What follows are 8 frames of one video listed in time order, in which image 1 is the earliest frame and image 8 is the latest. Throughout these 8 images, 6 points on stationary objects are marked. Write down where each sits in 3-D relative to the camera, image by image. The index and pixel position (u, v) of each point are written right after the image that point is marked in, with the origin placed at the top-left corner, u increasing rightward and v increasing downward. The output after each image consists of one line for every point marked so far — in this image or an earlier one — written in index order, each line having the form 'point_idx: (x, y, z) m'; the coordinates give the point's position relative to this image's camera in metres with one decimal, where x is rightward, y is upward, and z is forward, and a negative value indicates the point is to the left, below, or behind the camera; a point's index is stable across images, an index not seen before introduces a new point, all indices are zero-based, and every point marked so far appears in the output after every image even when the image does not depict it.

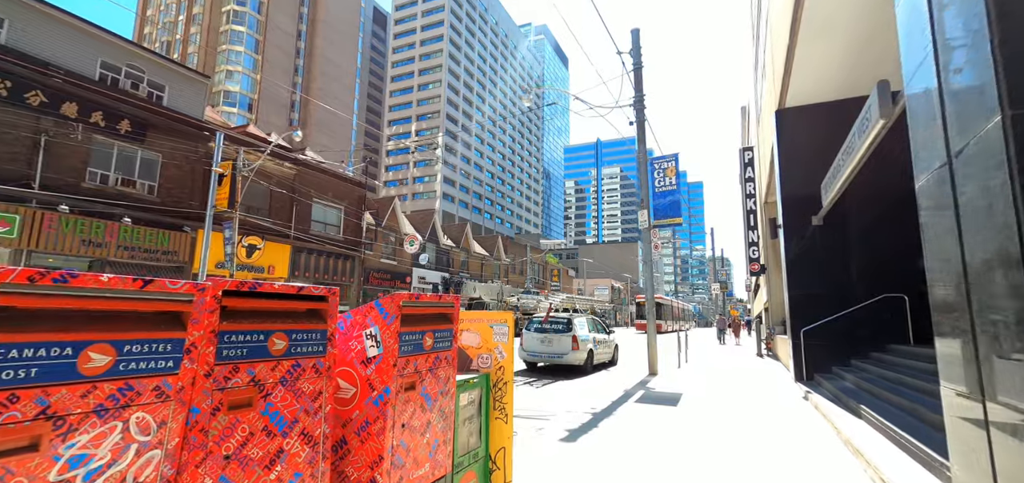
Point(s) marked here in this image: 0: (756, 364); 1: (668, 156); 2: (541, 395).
0: (+7.7, -3.9, +14.0) m
1: (+4.1, +2.3, +11.7) m
2: (+0.4, -2.8, +8.0) m
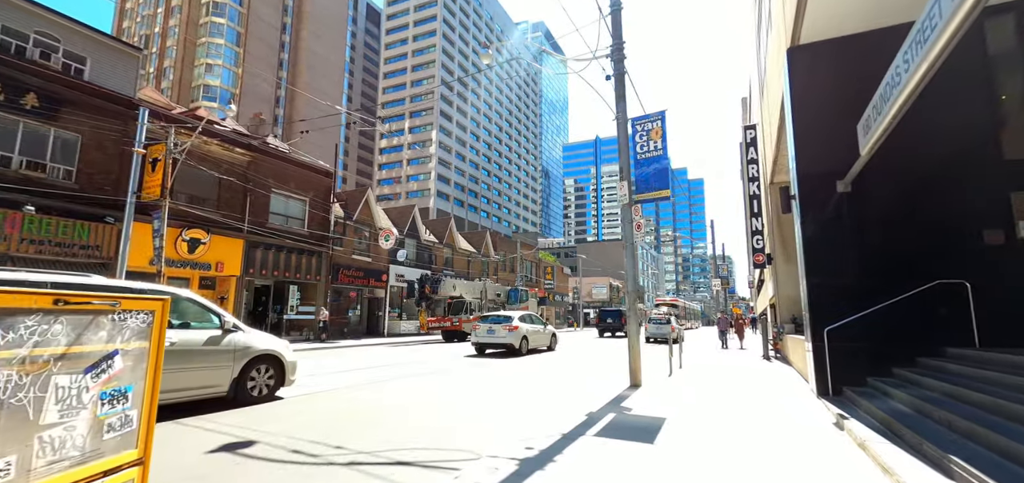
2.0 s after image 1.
0: (+6.7, -3.5, +11.7) m
1: (+3.0, +2.7, +9.5) m
2: (-0.6, -2.4, +5.8) m
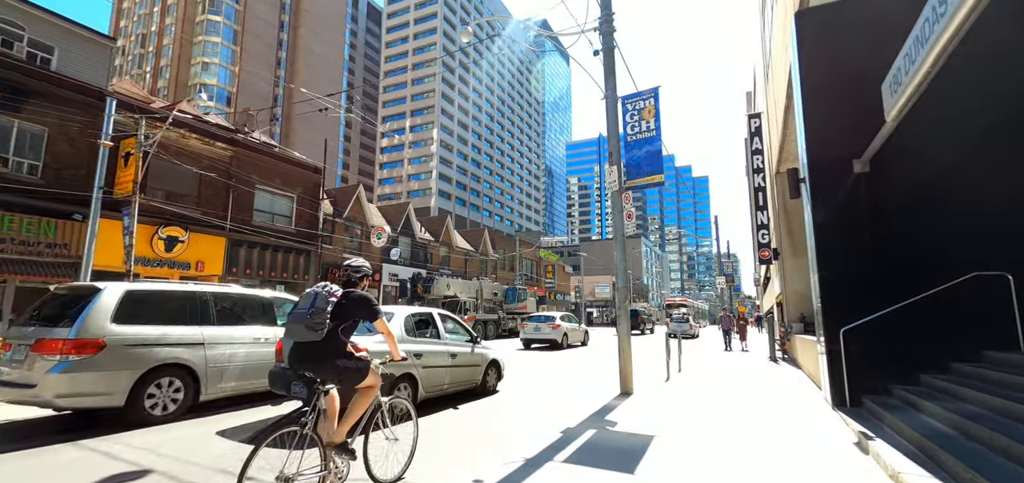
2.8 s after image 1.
0: (+6.3, -3.3, +10.7) m
1: (+2.6, +2.9, +8.6) m
2: (-1.1, -2.3, +4.9) m
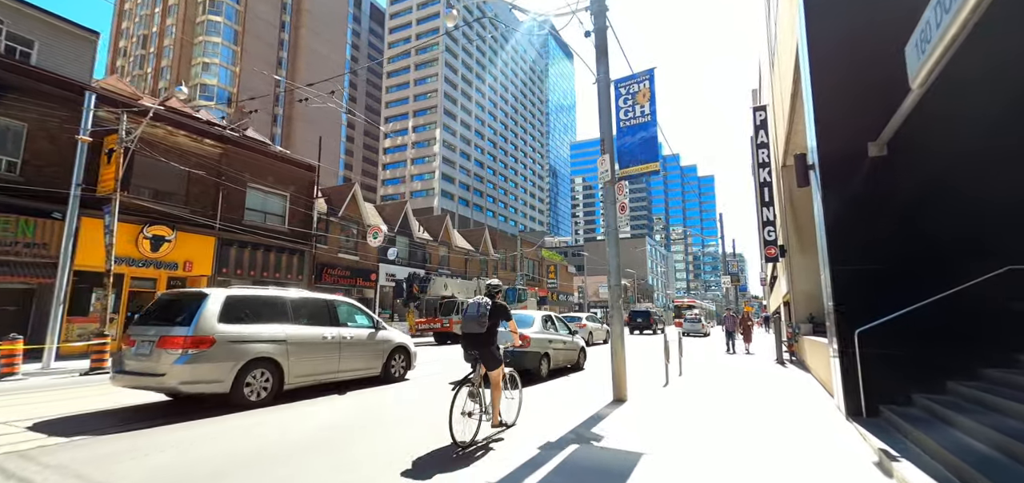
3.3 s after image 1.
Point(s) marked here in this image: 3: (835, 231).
0: (+6.1, -3.2, +10.1) m
1: (+2.3, +3.0, +7.9) m
2: (-1.4, -2.2, +4.3) m
3: (+4.7, +0.2, +6.4) m
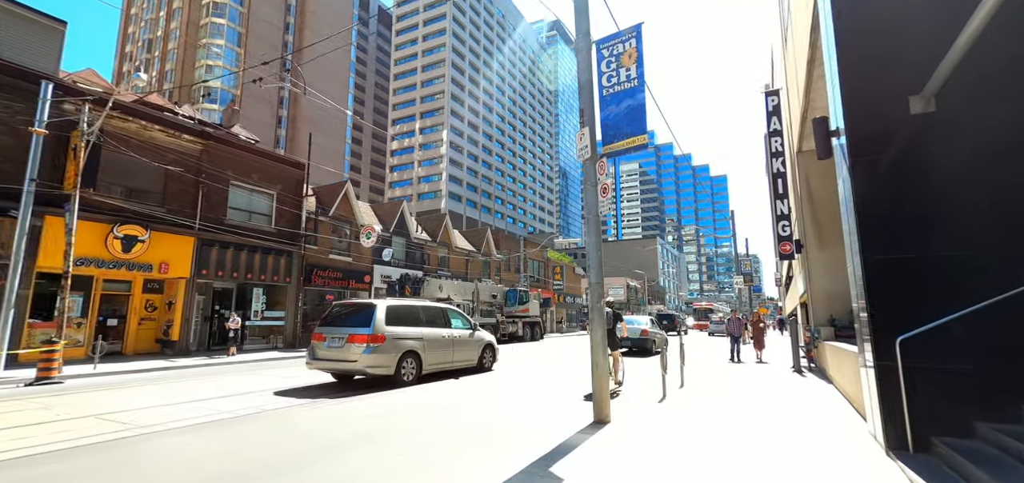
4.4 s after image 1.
0: (+5.6, -3.0, +8.7) m
1: (+1.7, +3.1, +6.7) m
2: (-2.0, -2.0, +3.2) m
3: (+4.1, +0.3, +5.1) m
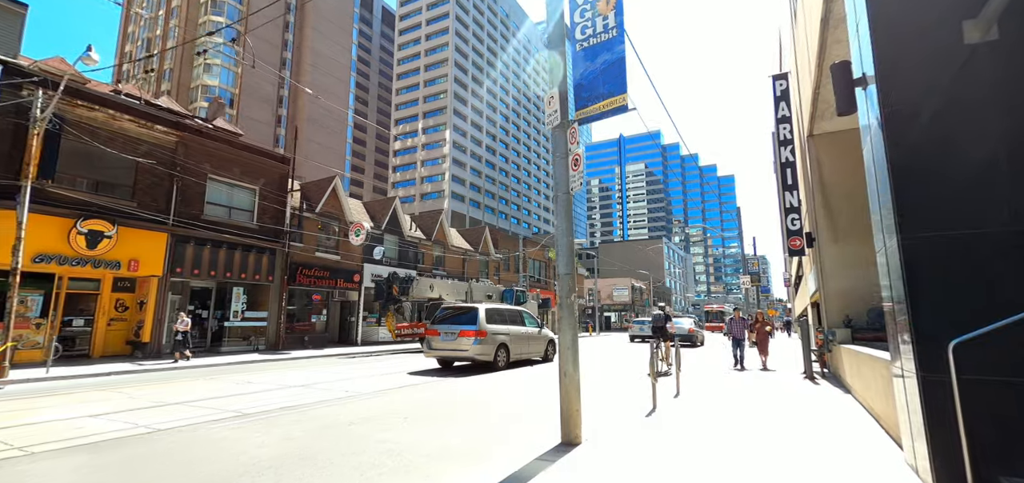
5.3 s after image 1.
0: (+5.0, -2.8, +7.5) m
1: (+1.1, +3.3, +5.6) m
2: (-2.6, -1.8, +2.1) m
3: (+3.5, +0.6, +3.9) m
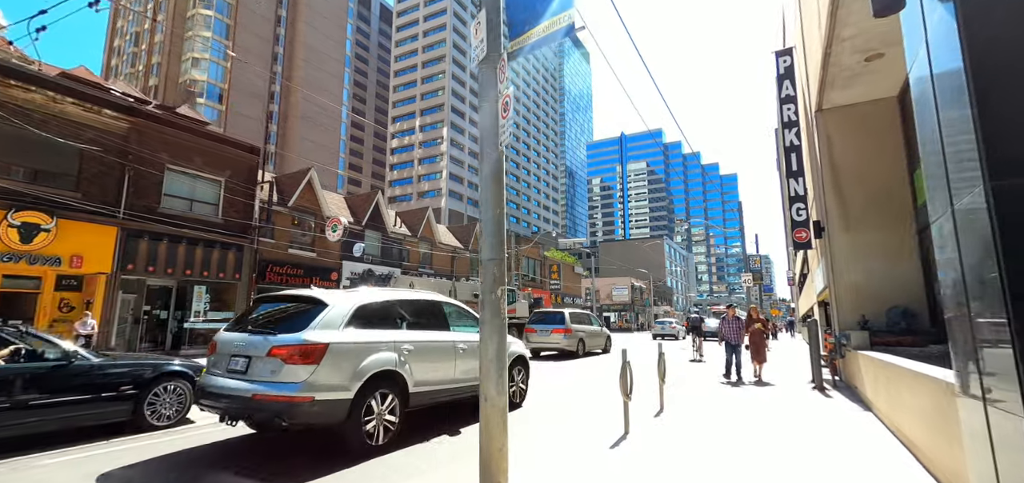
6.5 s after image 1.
0: (+4.2, -2.5, +6.1) m
1: (+0.3, +3.6, +4.2) m
2: (-3.5, -1.6, +0.7) m
3: (+2.6, +0.8, +2.5) m
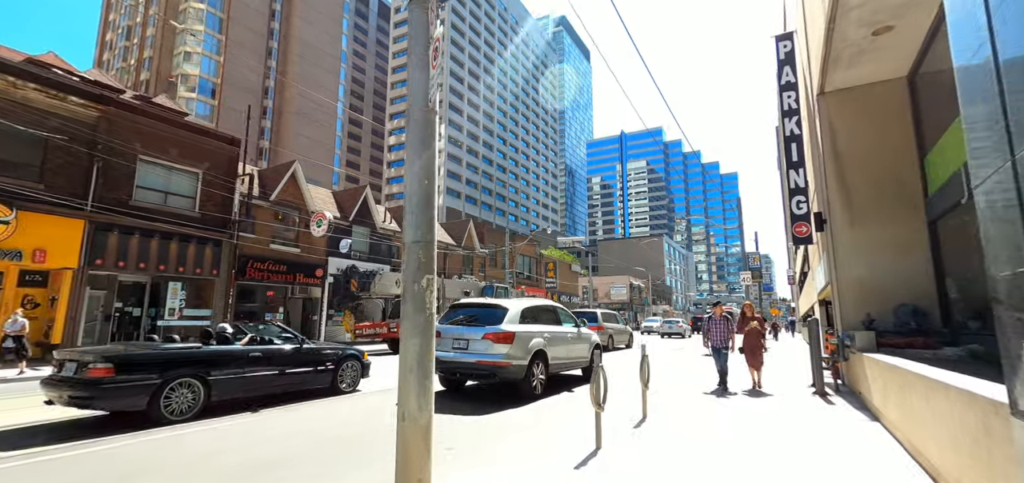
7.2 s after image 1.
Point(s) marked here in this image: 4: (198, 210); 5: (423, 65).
0: (+3.7, -2.4, +5.3) m
1: (-0.2, +3.7, +3.4) m
2: (-4.0, -1.5, -0.1) m
3: (+2.1, +0.9, +1.7) m
4: (-13.2, +1.4, +18.6) m
5: (-0.7, +1.3, +3.3) m
